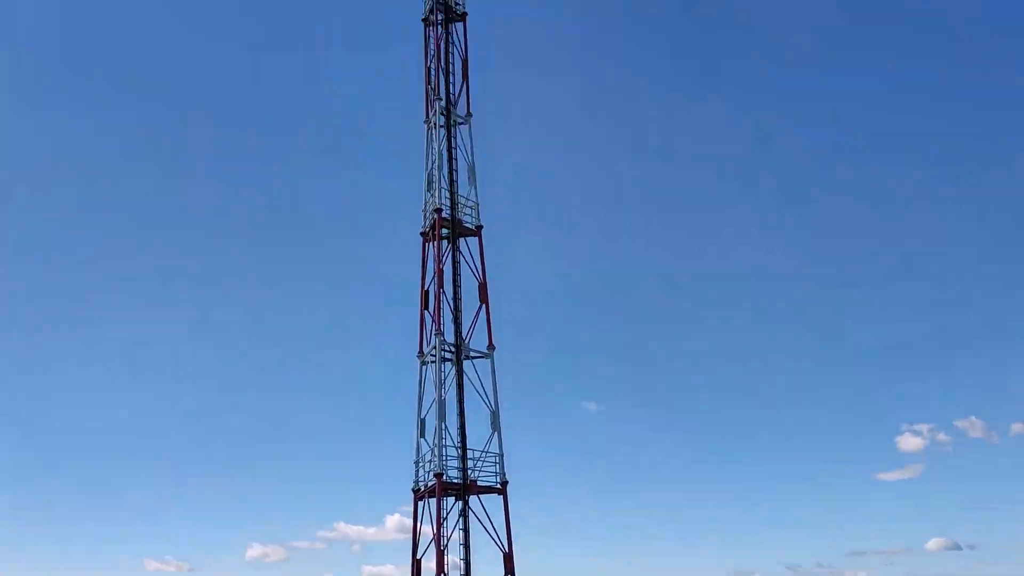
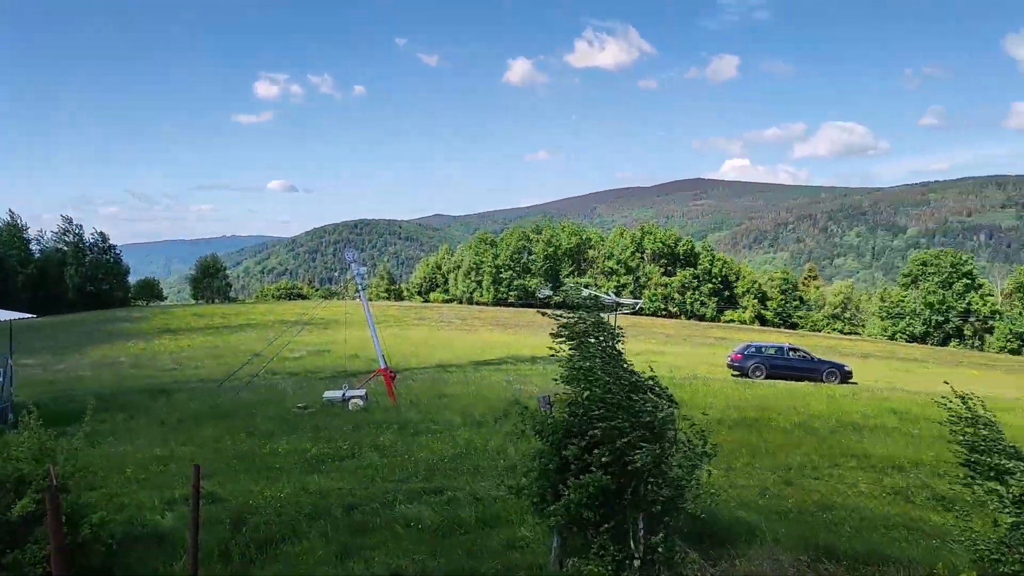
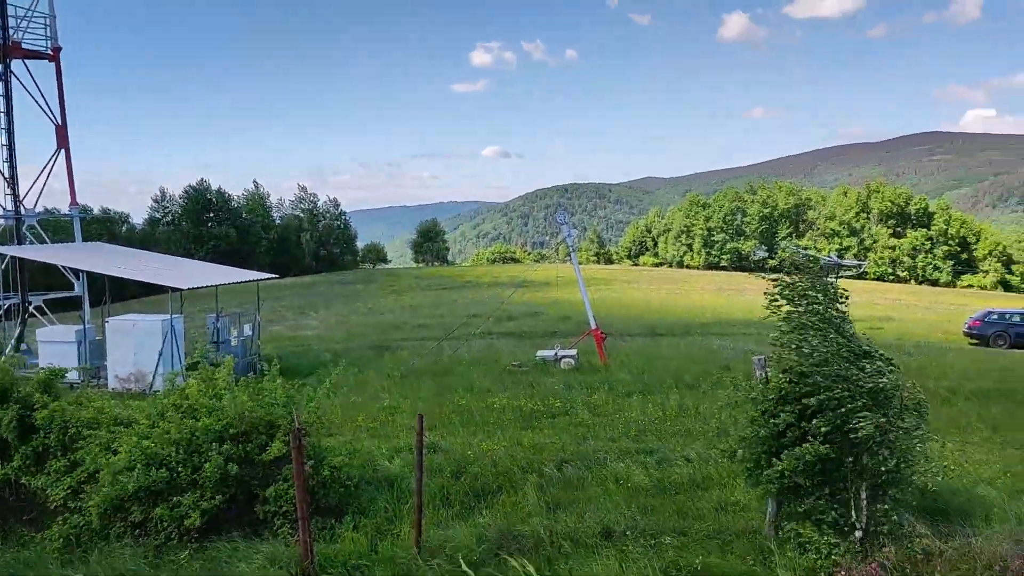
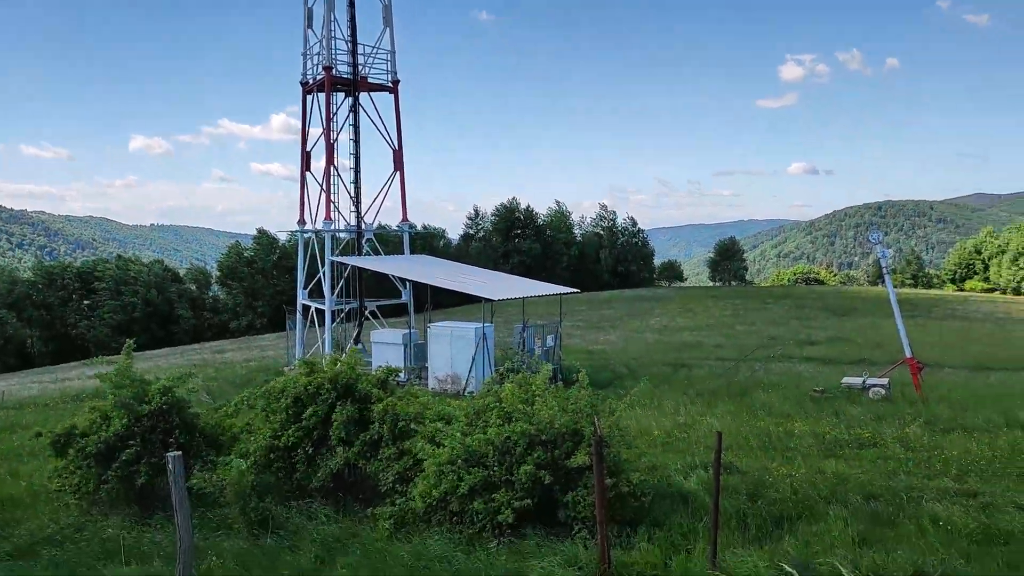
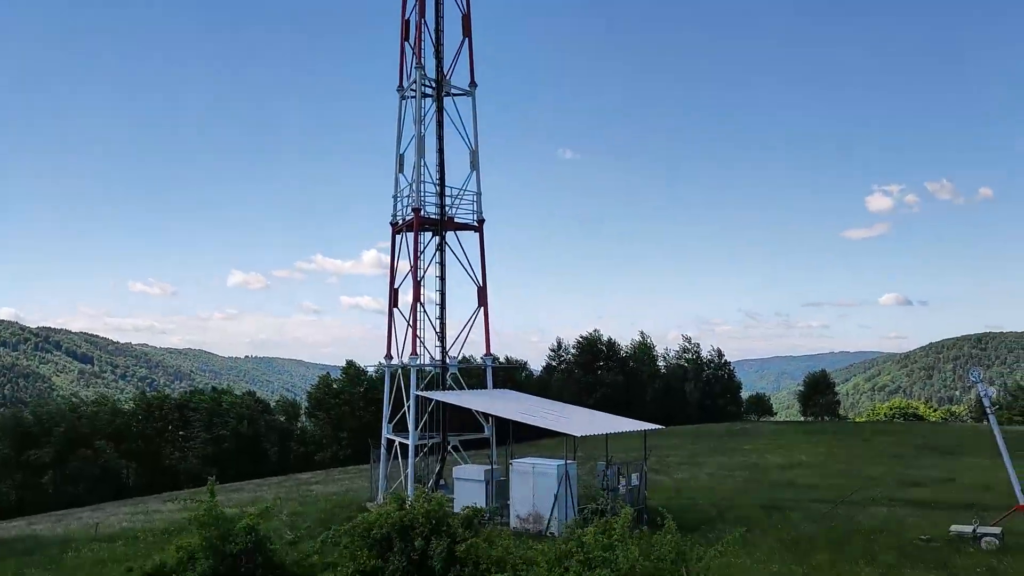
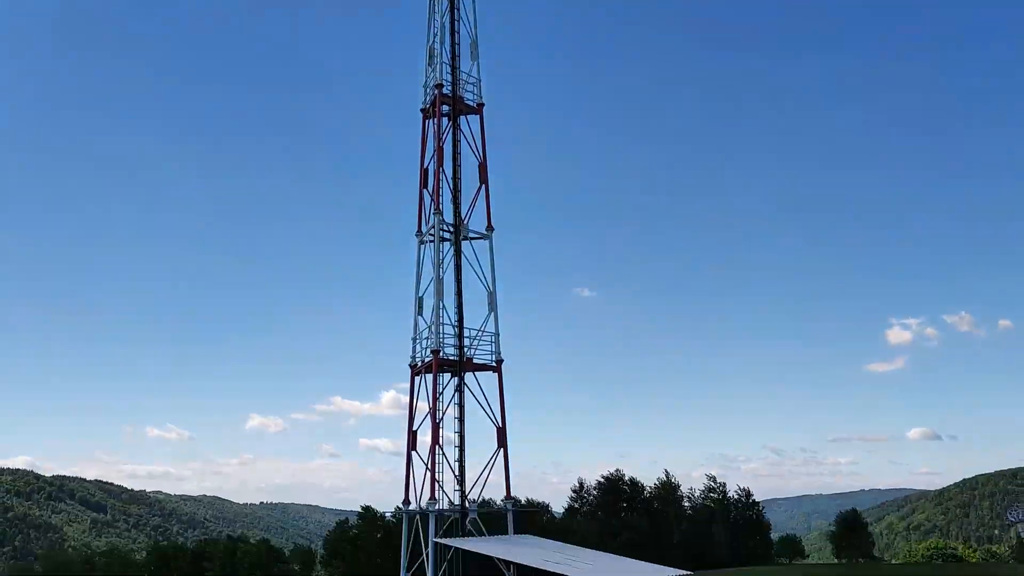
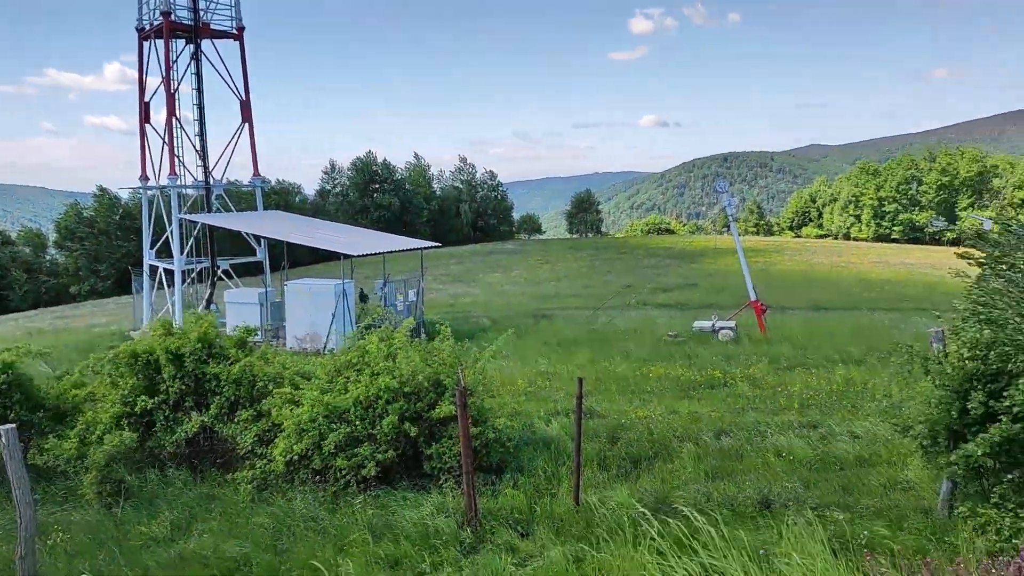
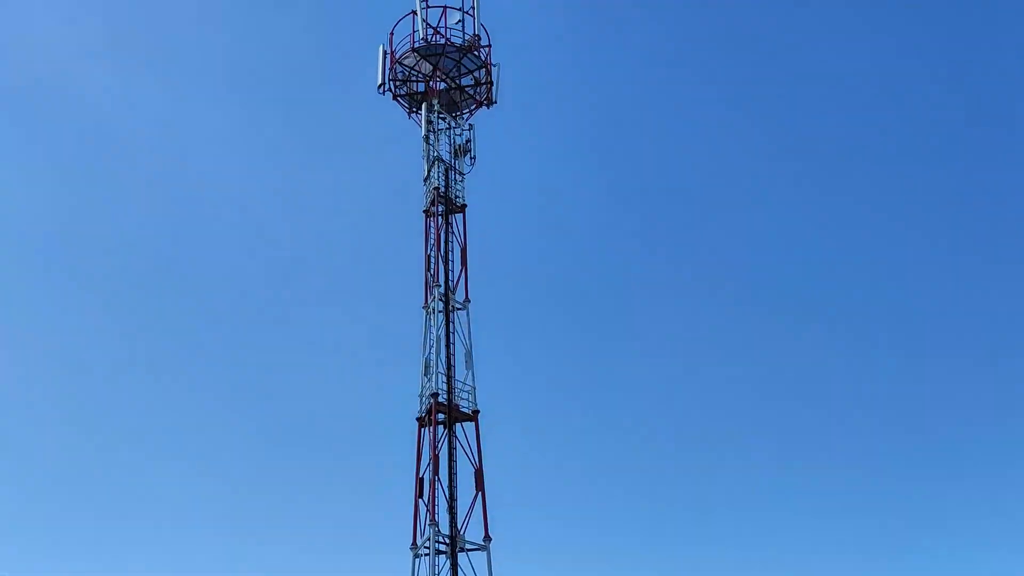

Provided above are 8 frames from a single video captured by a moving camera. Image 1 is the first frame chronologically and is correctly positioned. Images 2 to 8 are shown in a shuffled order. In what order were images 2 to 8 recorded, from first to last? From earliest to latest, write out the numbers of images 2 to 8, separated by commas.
8, 6, 5, 4, 7, 3, 2
